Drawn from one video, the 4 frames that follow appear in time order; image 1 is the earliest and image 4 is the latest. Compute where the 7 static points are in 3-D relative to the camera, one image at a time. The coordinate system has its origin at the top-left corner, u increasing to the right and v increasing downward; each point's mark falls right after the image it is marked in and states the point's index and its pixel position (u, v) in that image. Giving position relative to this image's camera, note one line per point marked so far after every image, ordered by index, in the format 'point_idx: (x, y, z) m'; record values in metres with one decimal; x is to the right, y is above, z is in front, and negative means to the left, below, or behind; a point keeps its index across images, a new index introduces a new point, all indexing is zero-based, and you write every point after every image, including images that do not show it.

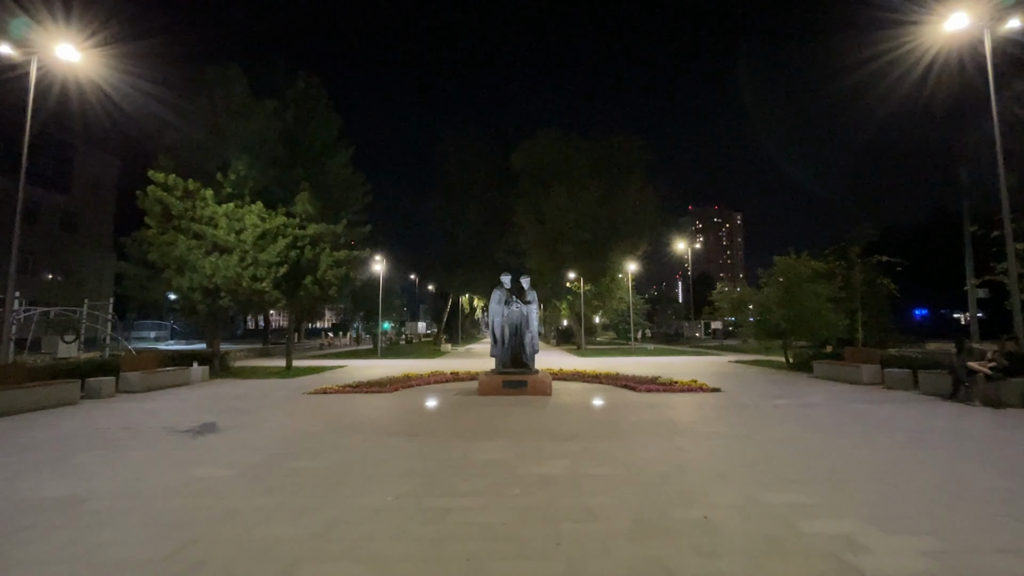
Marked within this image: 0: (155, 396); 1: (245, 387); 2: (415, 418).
0: (-9.5, -2.9, +16.6) m
1: (-8.3, -3.1, +19.3) m
2: (-1.9, -2.5, +12.1) m
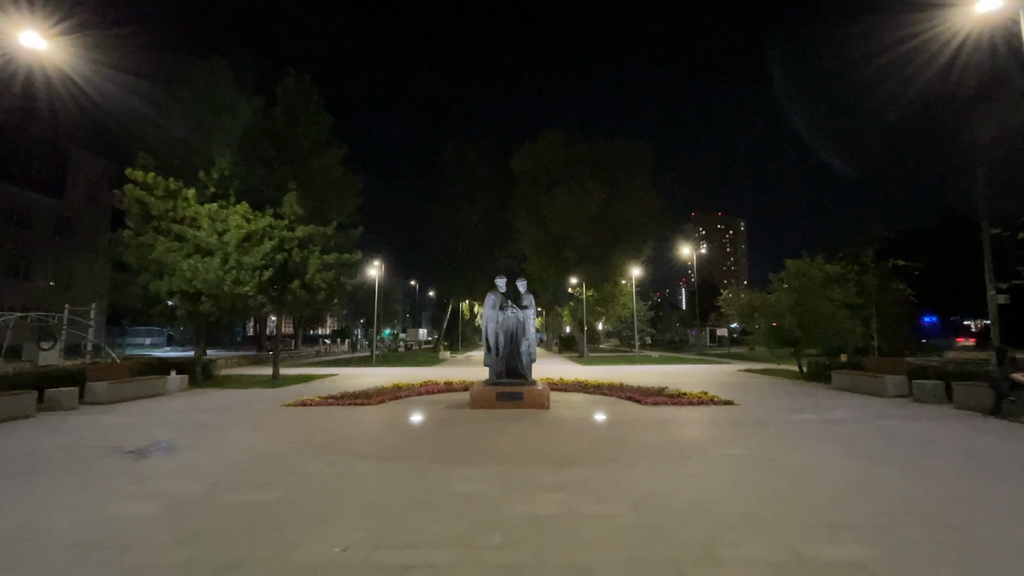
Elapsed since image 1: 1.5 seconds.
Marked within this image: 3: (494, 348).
0: (-9.6, -3.0, +15.4) m
1: (-8.4, -3.2, +18.0) m
2: (-2.0, -2.6, +10.8) m
3: (-0.4, -1.5, +15.2) m
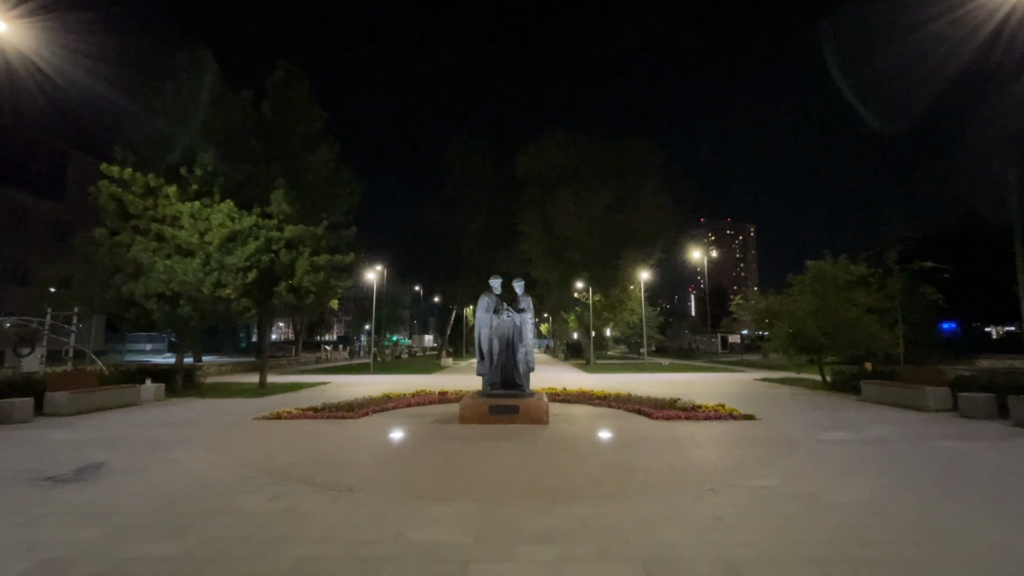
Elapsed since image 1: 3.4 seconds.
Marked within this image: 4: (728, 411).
0: (-9.7, -3.0, +14.0) m
1: (-8.4, -3.2, +16.6) m
2: (-2.2, -2.6, +9.3) m
3: (-0.5, -1.5, +13.7) m
4: (+4.8, -2.7, +13.8) m
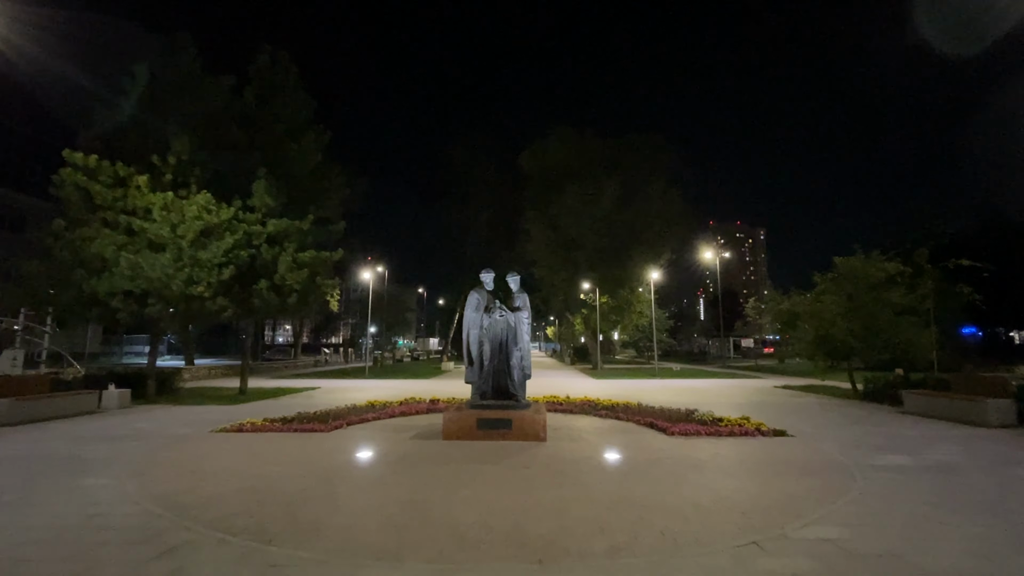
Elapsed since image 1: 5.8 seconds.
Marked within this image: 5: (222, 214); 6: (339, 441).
0: (-9.9, -2.9, +12.3) m
1: (-8.6, -3.1, +14.9) m
2: (-2.4, -2.4, +7.5) m
3: (-0.7, -1.4, +11.9) m
4: (+4.7, -2.7, +11.9) m
5: (-9.1, +2.3, +19.4) m
6: (-3.0, -2.7, +10.9) m
